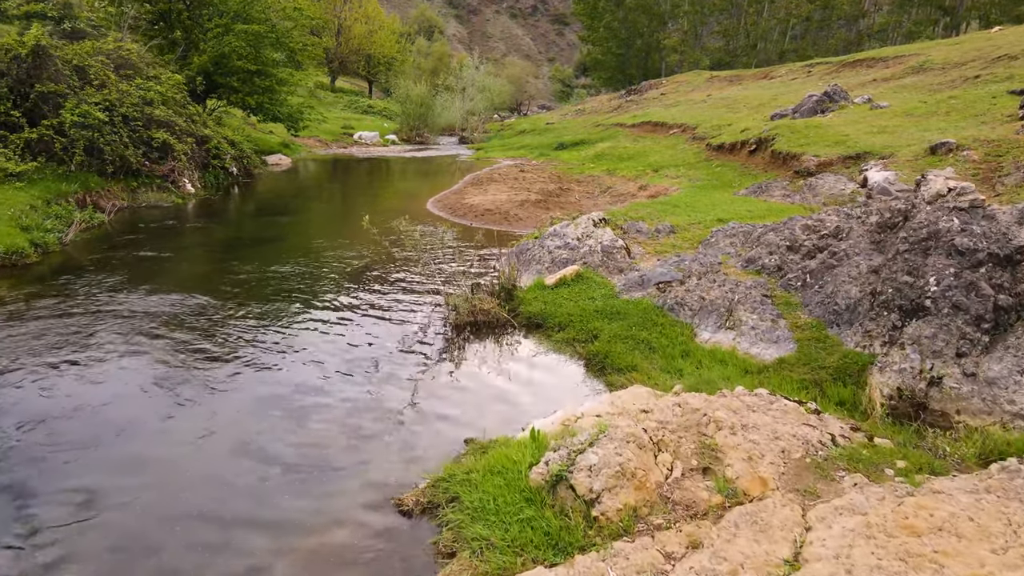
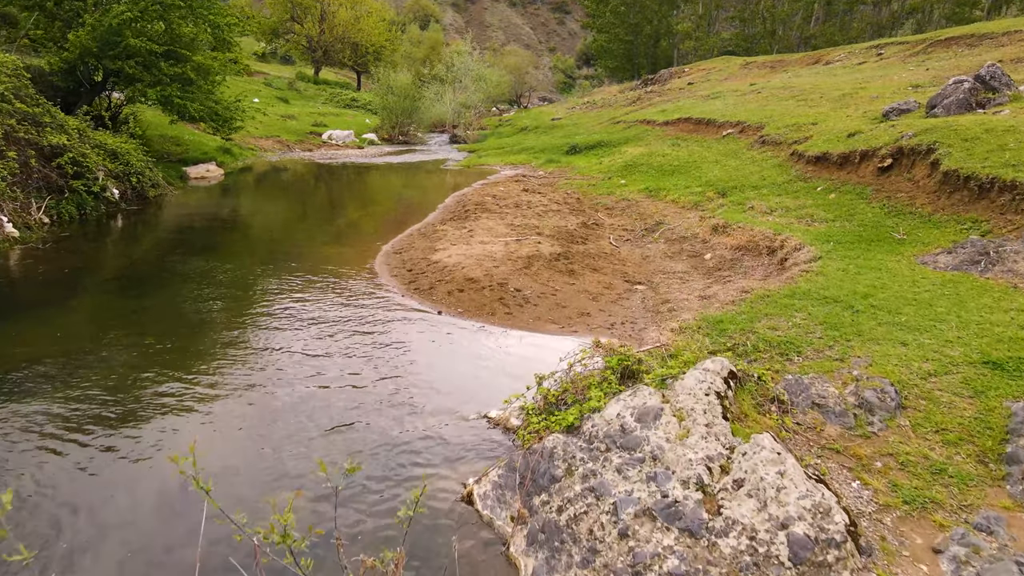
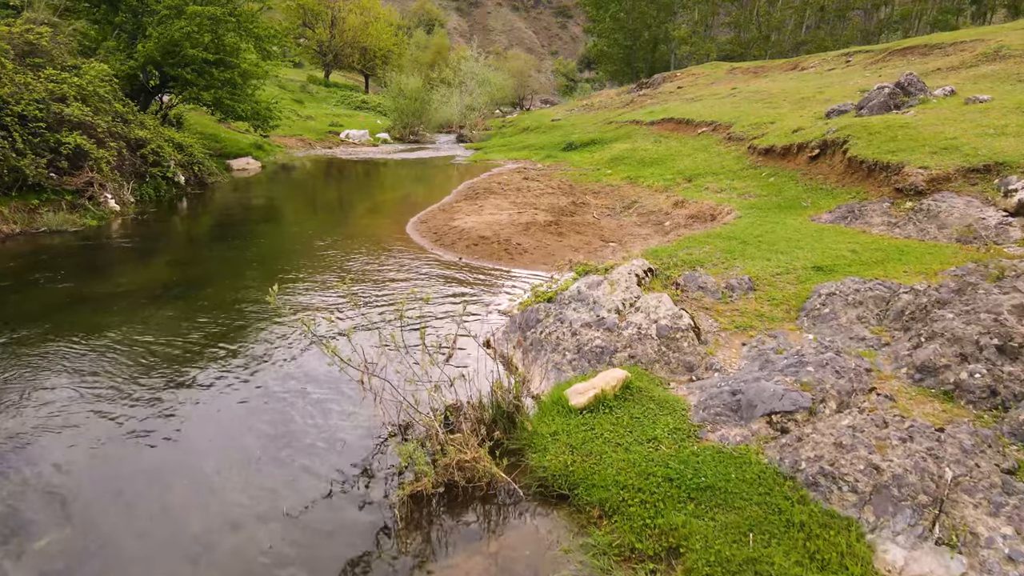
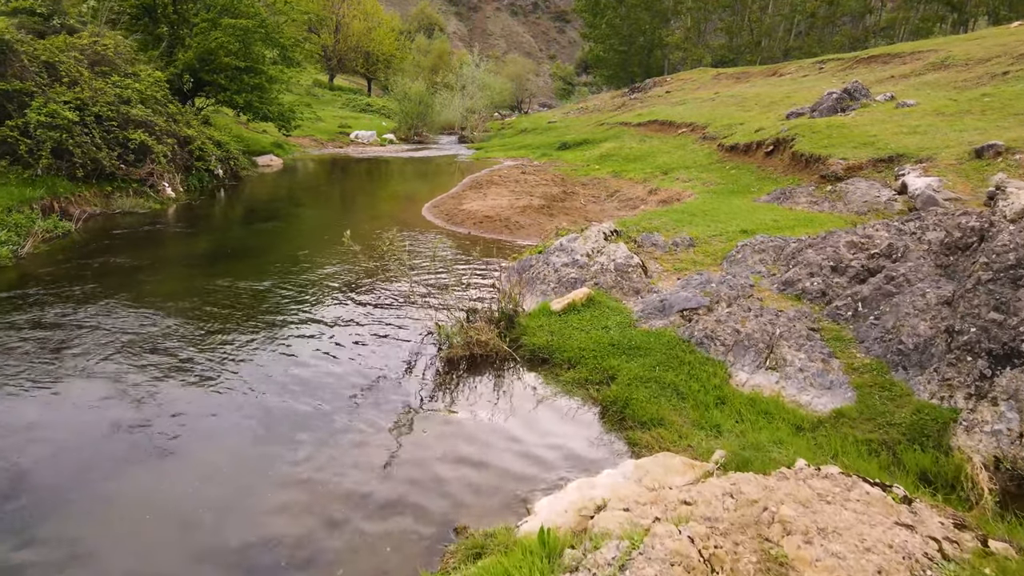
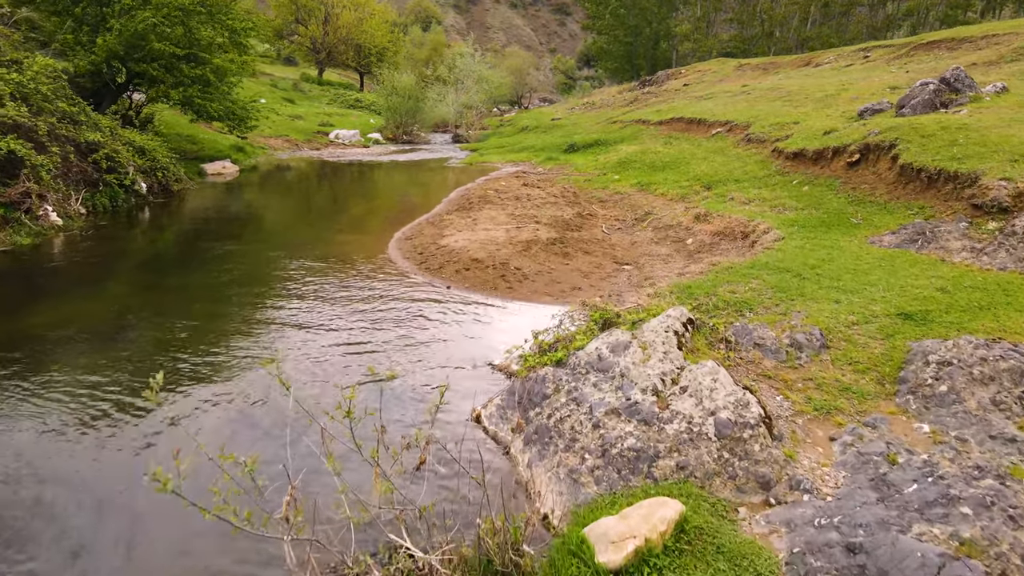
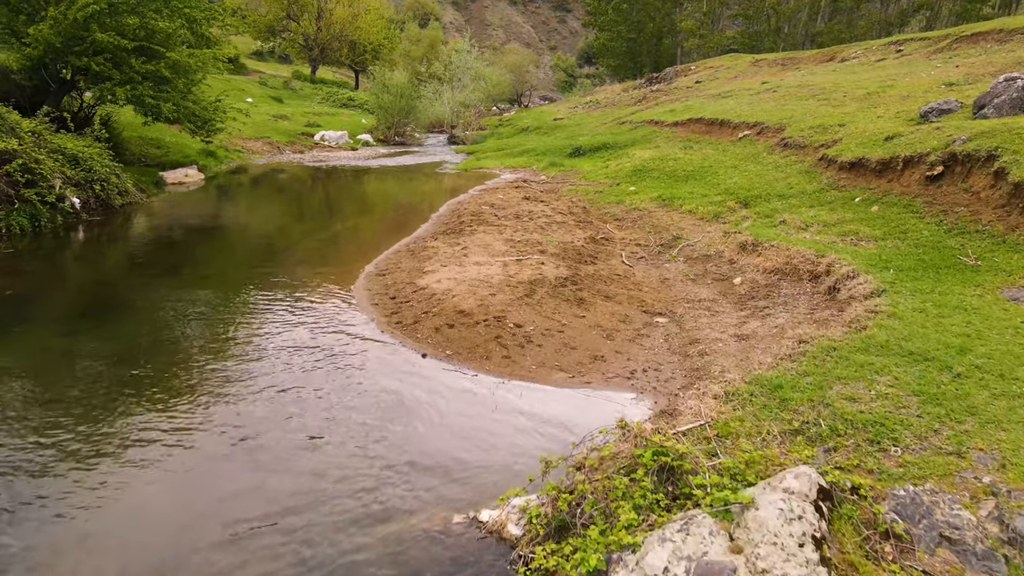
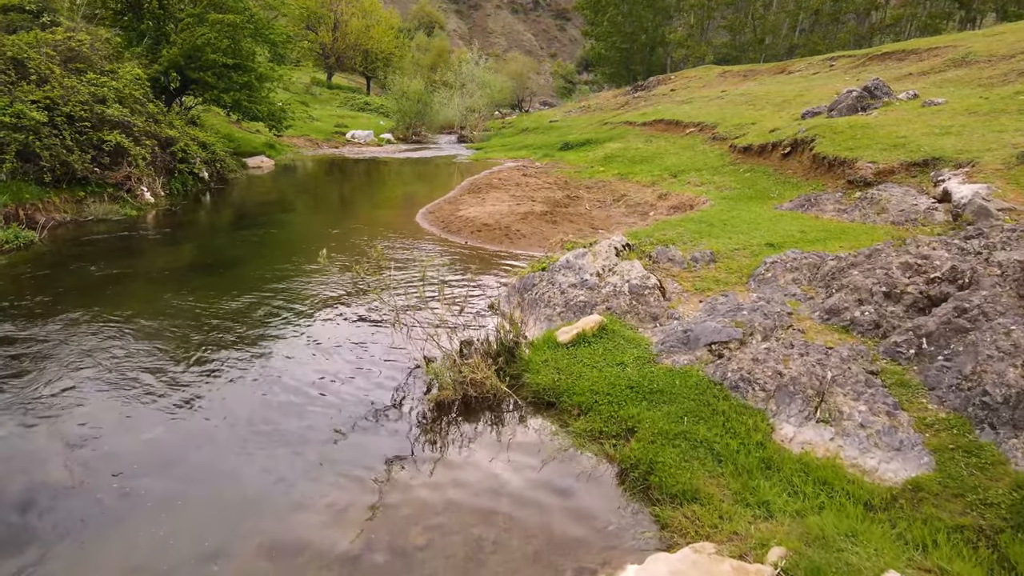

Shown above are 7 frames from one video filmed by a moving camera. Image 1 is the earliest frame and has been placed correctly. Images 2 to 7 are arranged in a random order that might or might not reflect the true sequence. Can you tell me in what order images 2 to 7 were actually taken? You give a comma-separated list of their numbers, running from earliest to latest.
4, 7, 3, 5, 2, 6
